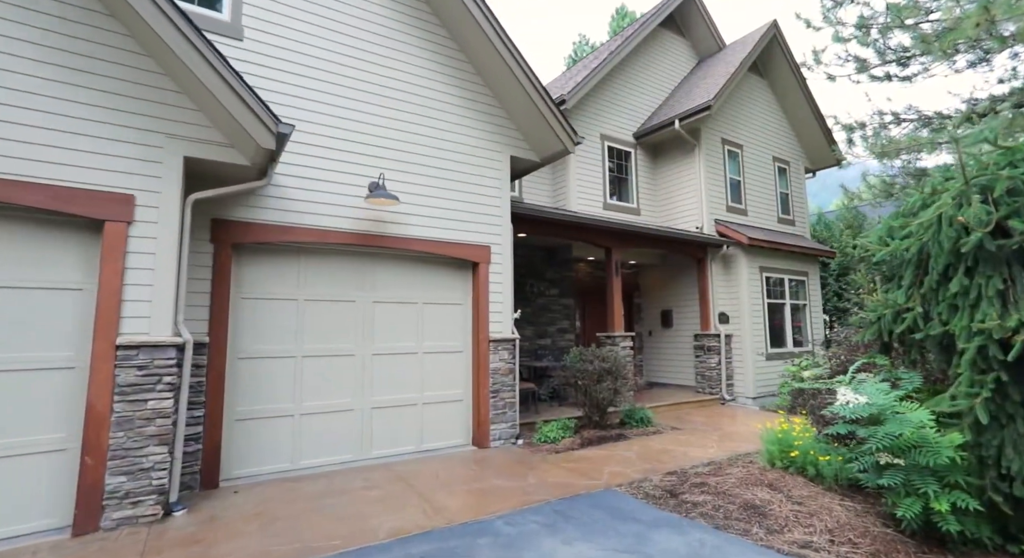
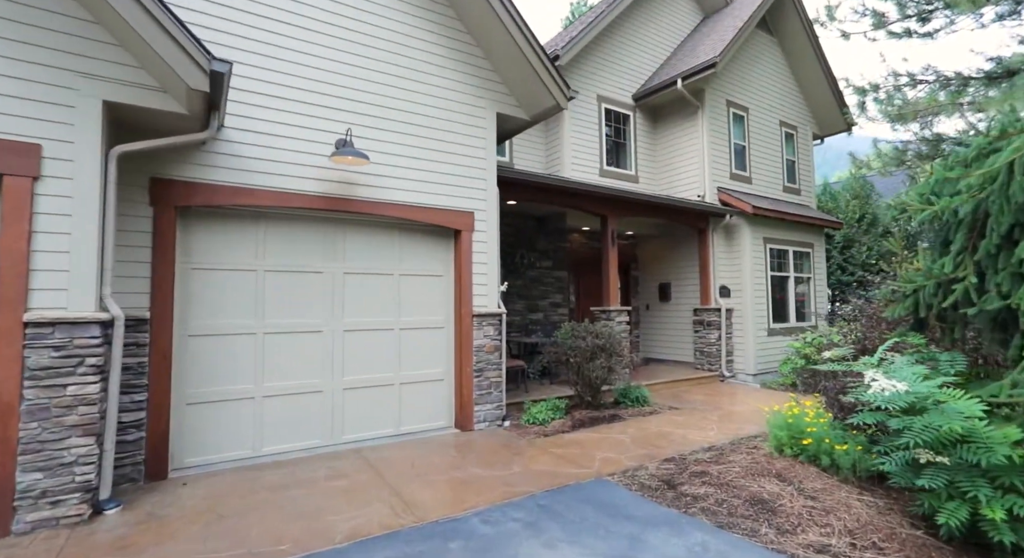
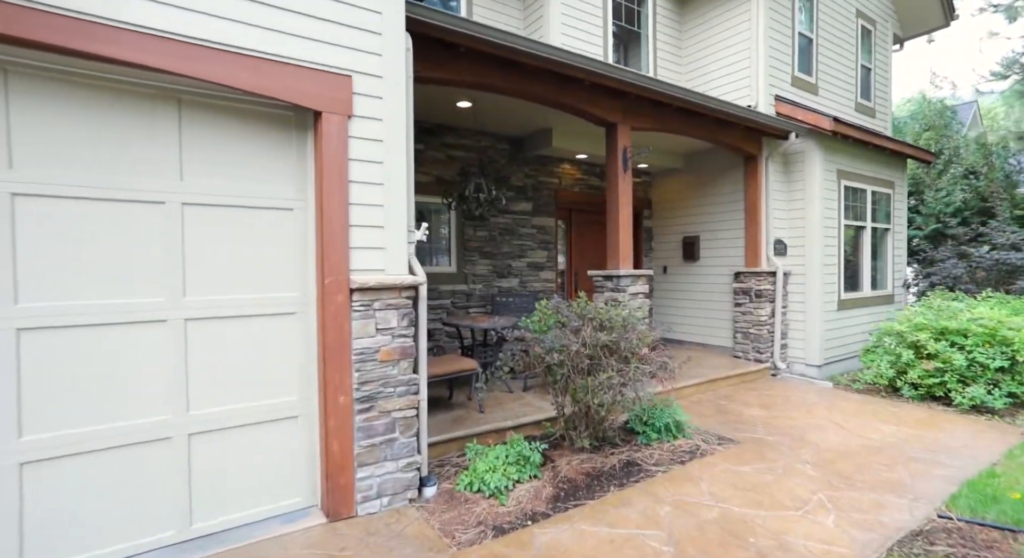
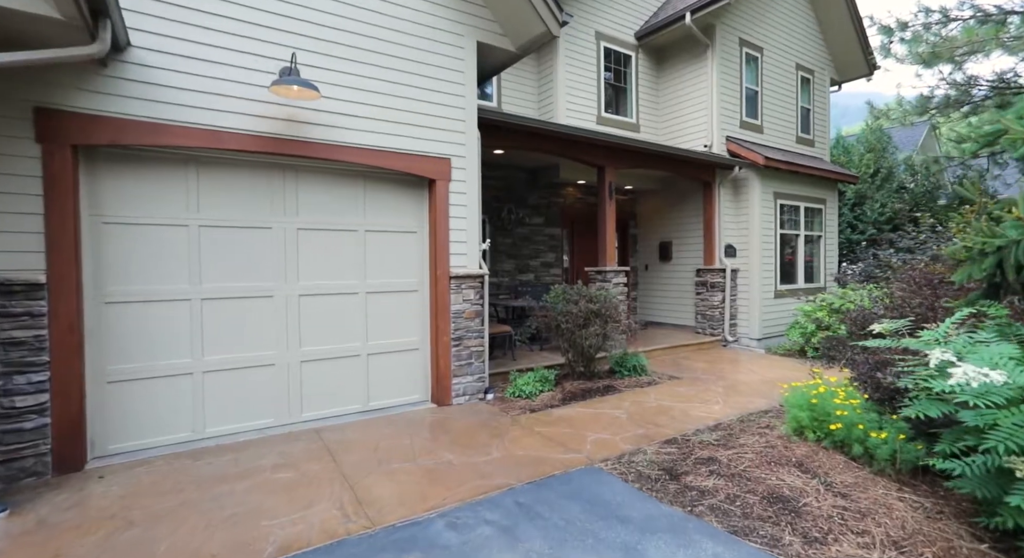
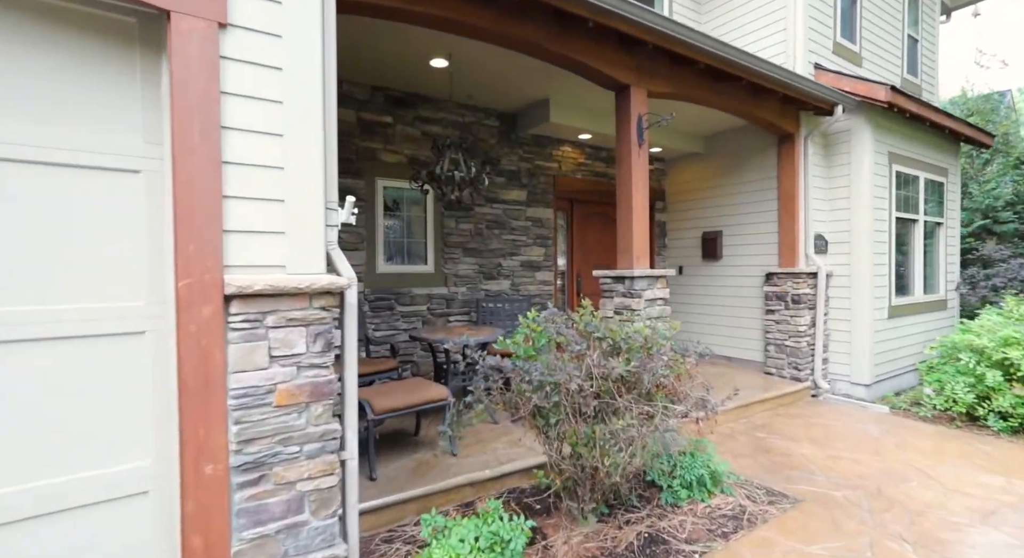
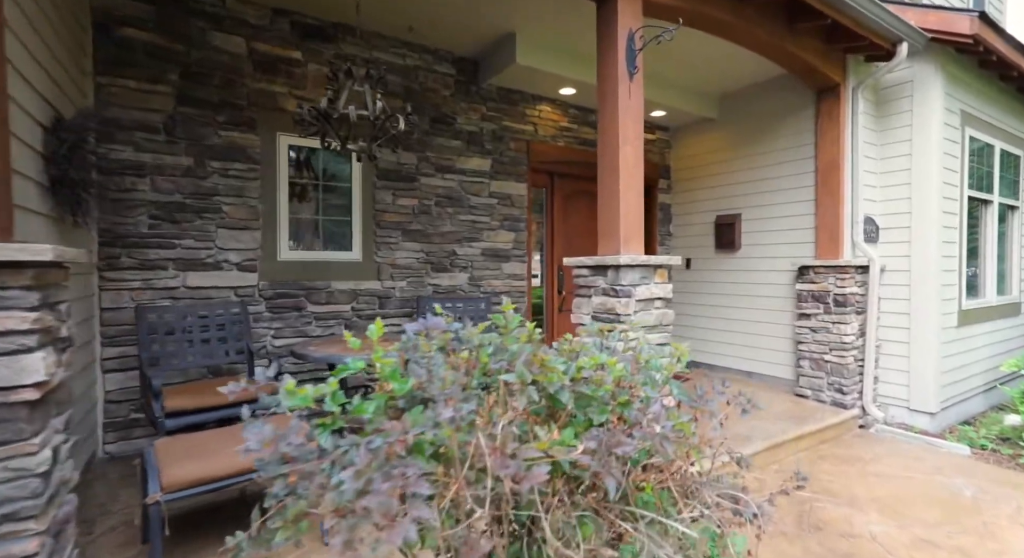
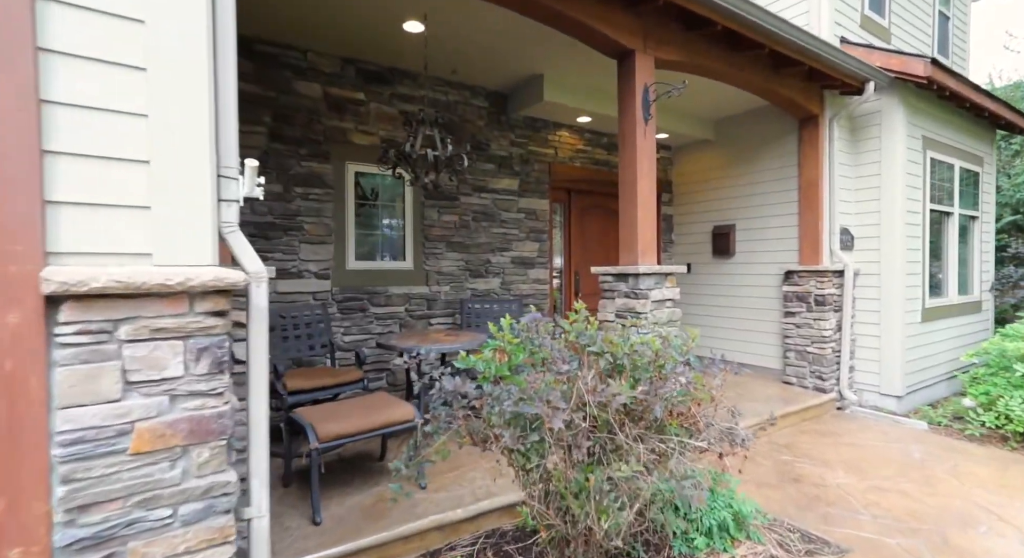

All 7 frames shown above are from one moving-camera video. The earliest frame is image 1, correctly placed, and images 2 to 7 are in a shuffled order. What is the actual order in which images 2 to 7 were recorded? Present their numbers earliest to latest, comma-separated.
2, 4, 3, 5, 7, 6
